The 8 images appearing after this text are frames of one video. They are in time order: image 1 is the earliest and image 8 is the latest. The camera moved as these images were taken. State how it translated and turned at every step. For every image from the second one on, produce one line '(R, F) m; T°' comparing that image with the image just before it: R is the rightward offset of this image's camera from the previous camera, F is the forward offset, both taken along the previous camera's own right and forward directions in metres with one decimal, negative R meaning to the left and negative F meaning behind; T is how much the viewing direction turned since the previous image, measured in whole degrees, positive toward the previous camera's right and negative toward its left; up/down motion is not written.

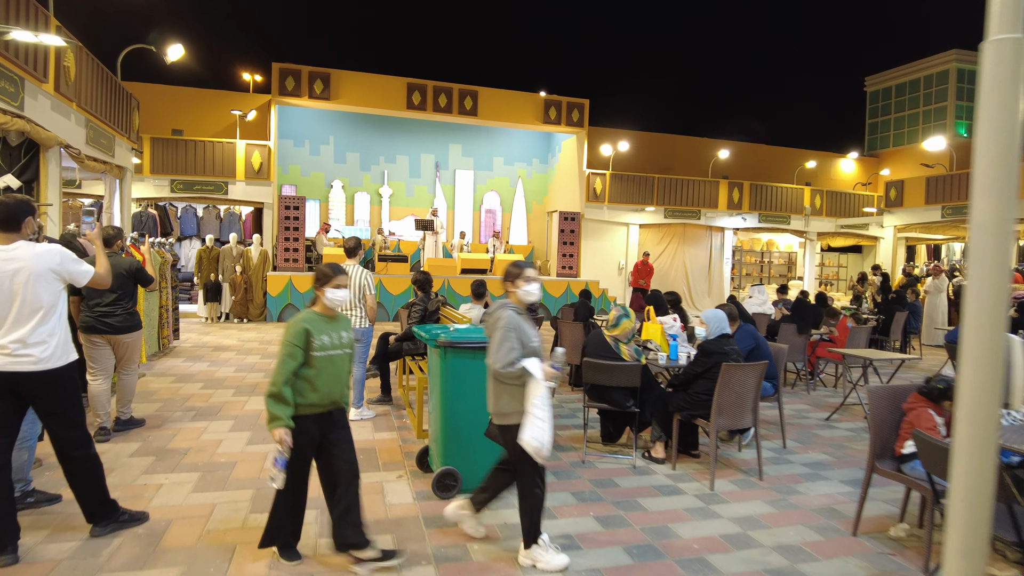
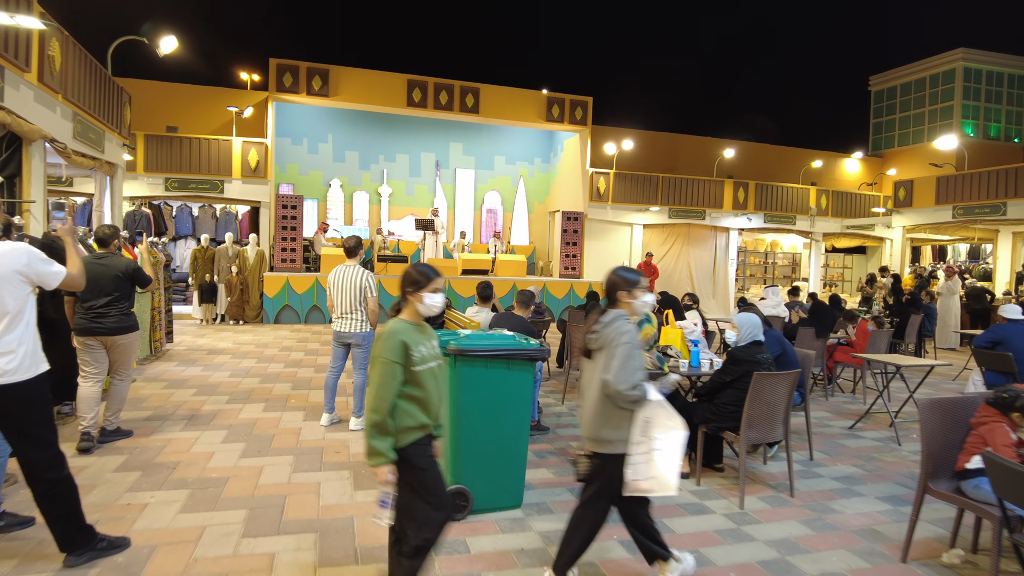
(-0.1, +0.3) m; 0°
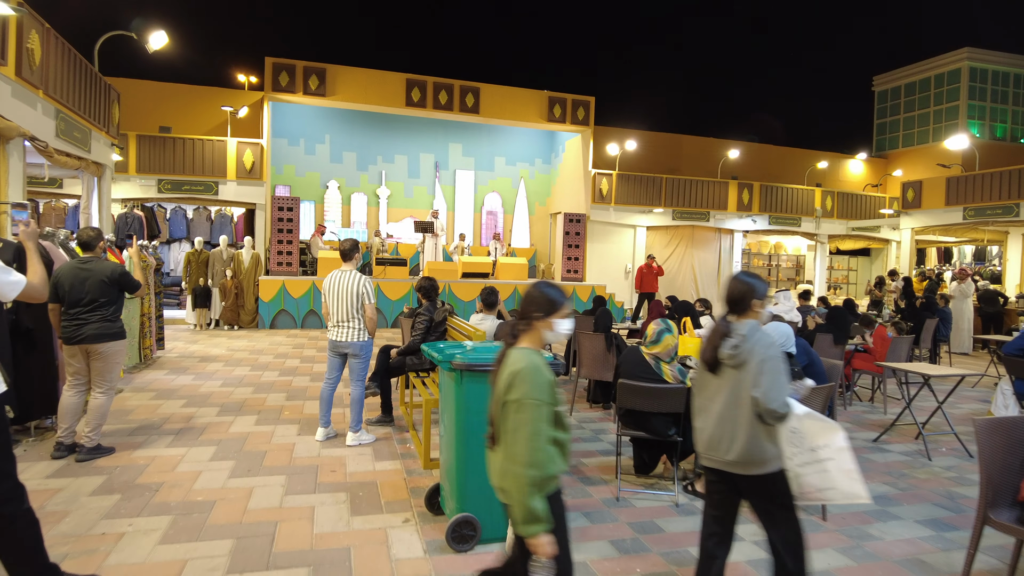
(-0.1, +0.3) m; 0°
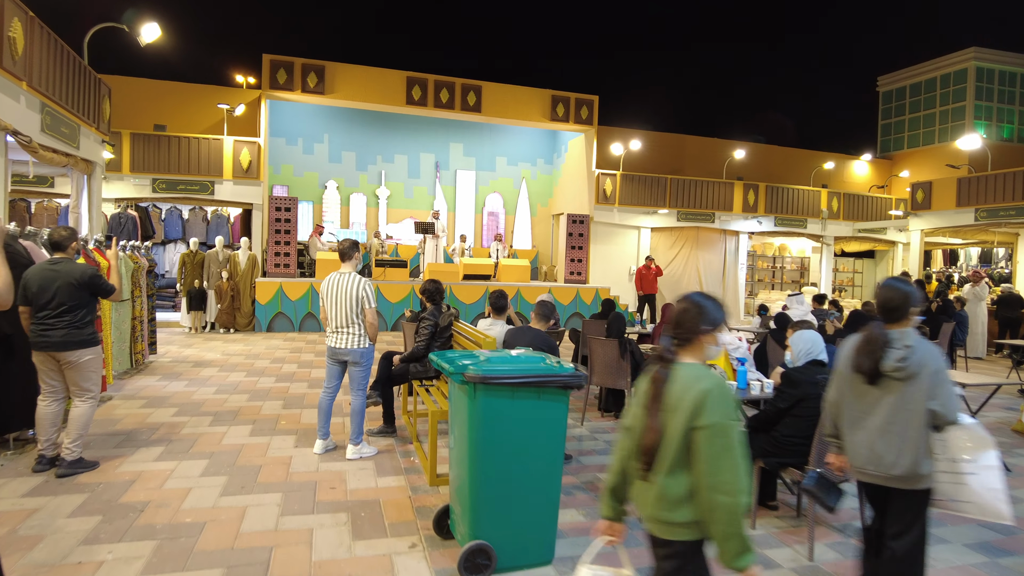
(-0.1, +0.3) m; 0°
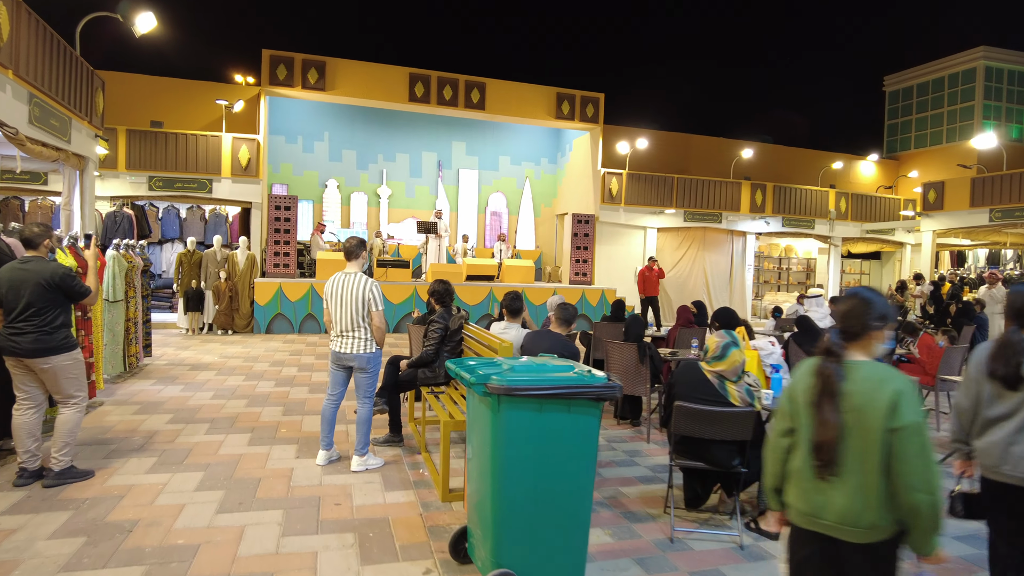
(-0.1, +0.3) m; 0°
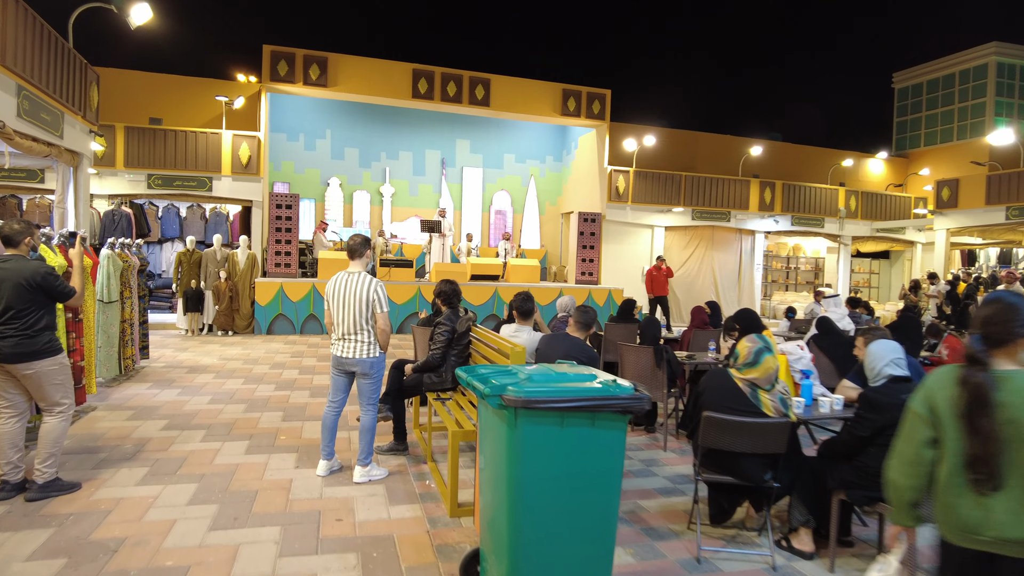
(-0.1, +0.2) m; 0°
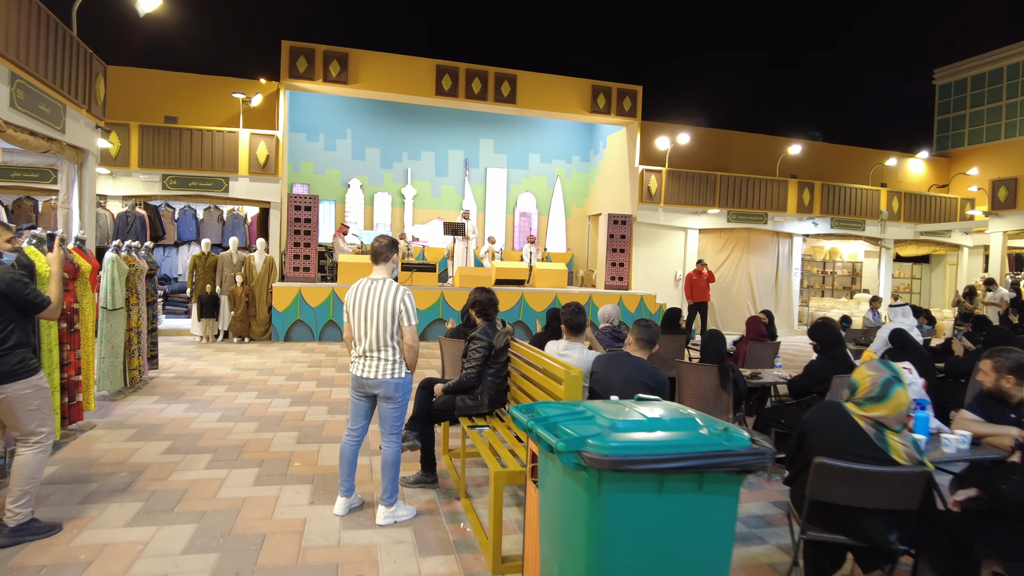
(-0.2, +0.6) m; -2°
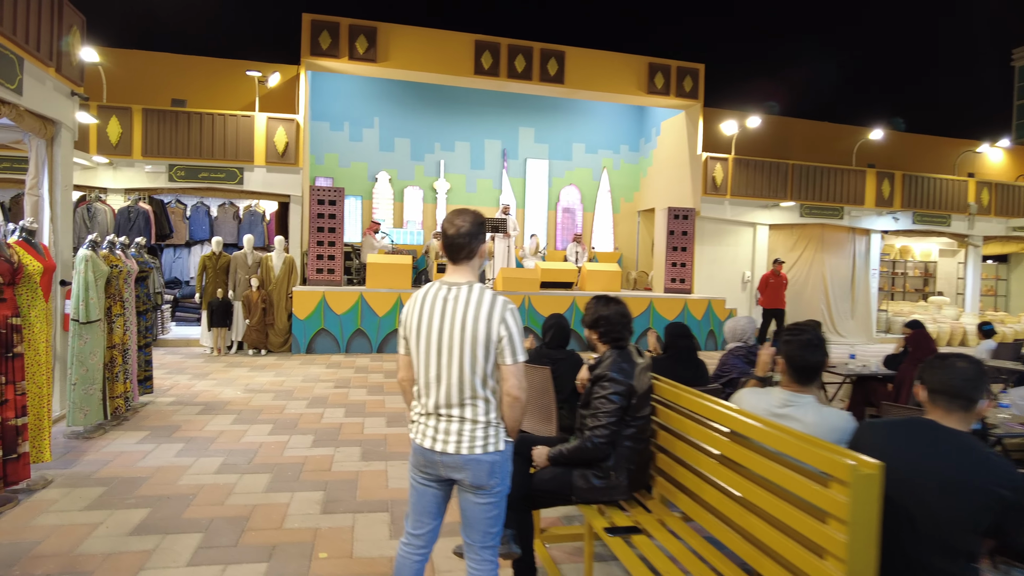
(-0.5, +1.4) m; -2°
